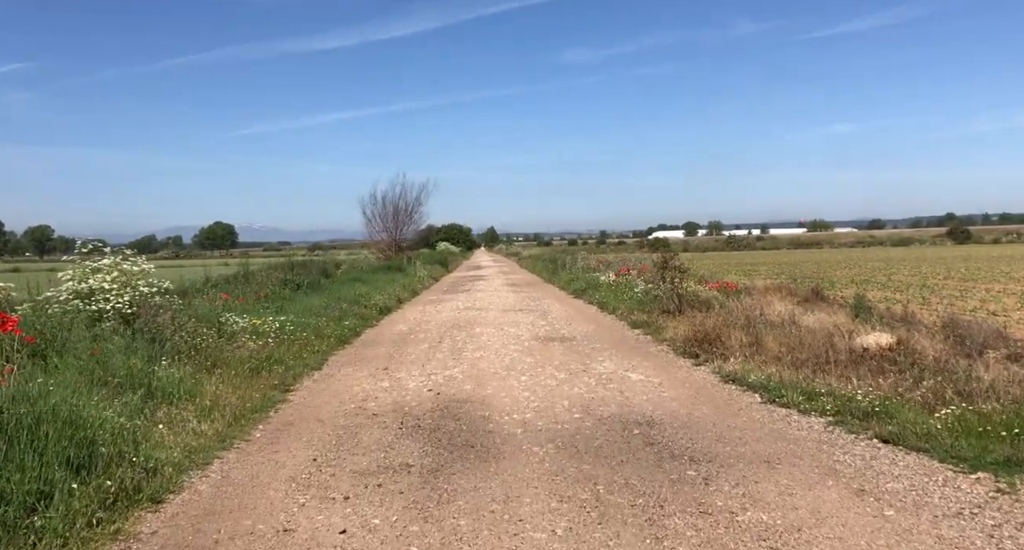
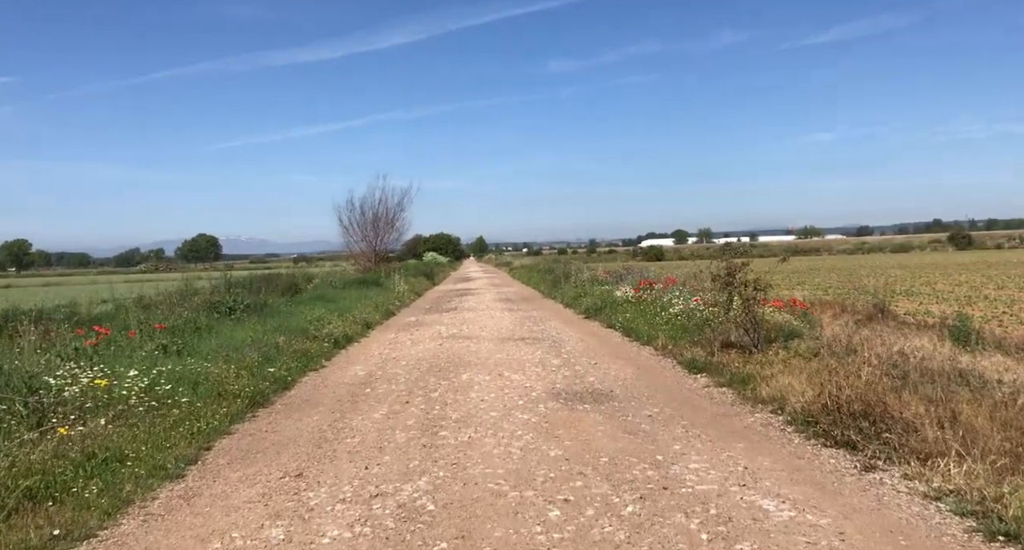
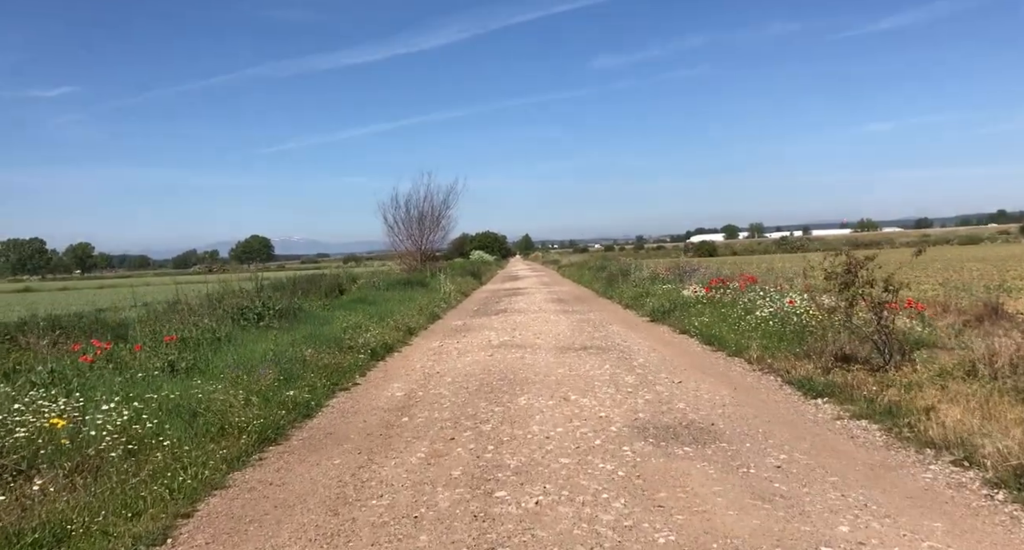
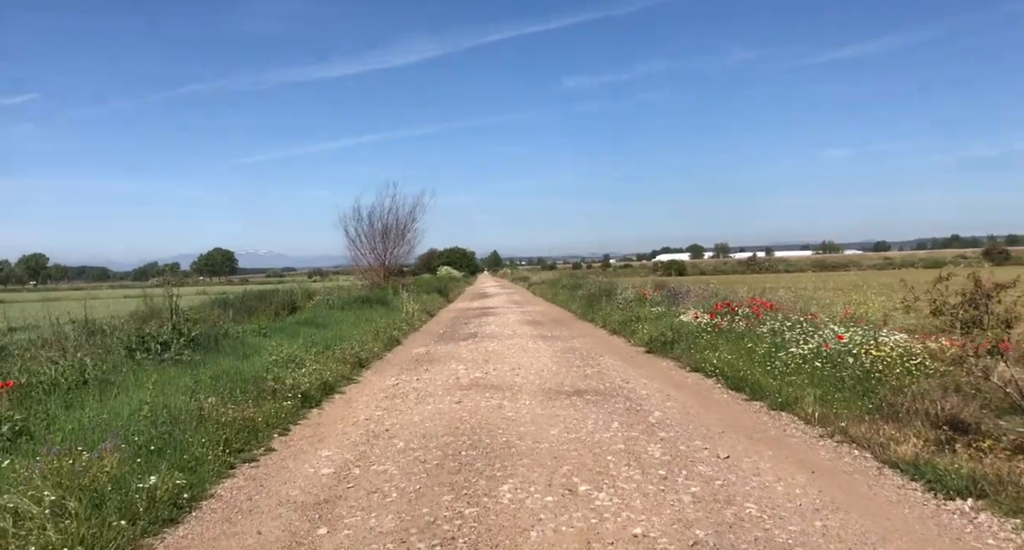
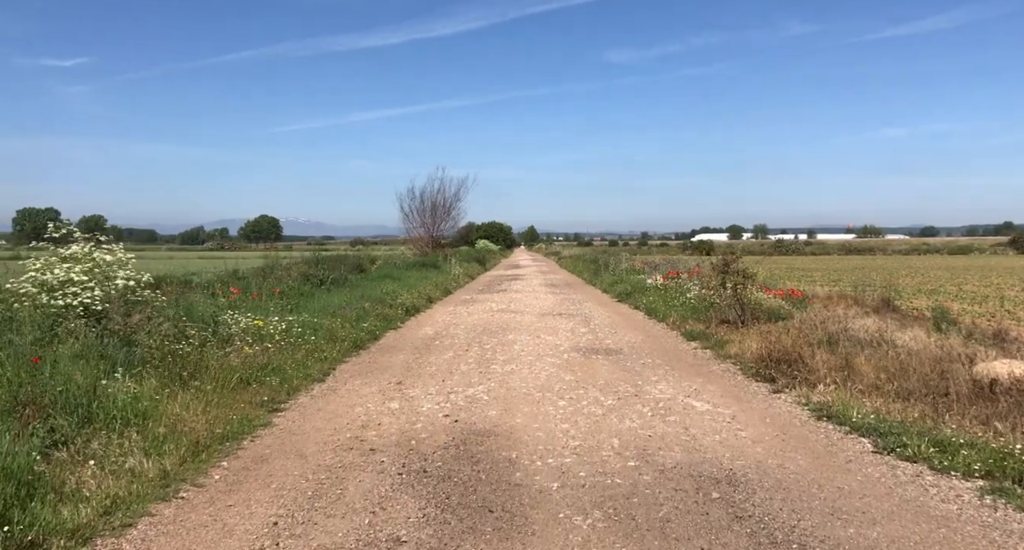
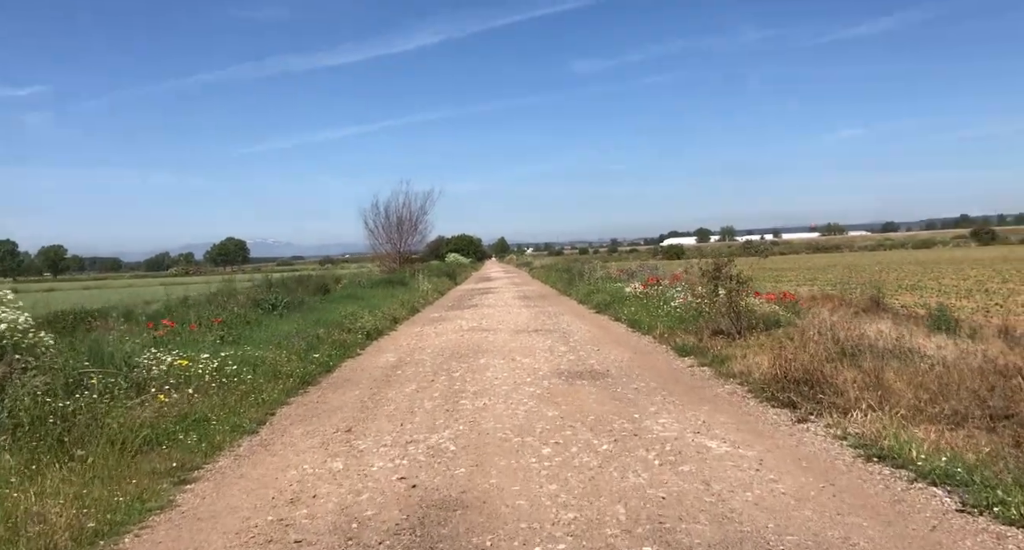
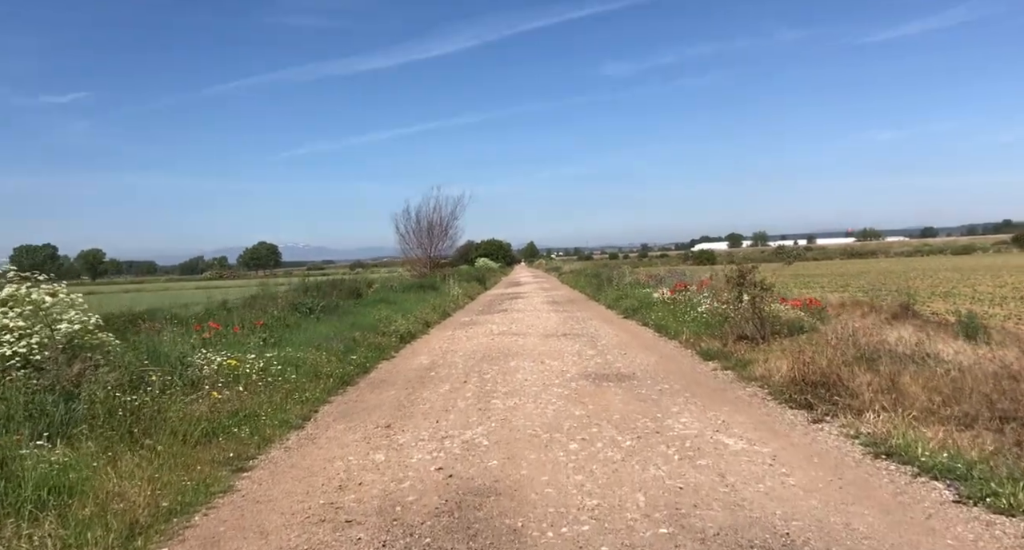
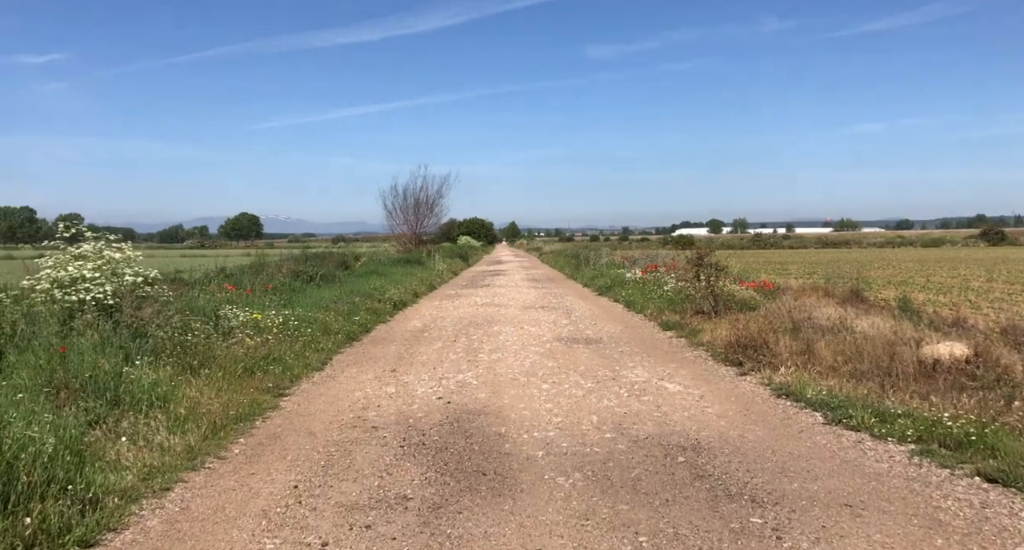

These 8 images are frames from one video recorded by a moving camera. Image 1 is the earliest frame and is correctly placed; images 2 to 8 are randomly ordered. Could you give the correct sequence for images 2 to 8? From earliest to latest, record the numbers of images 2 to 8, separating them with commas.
8, 5, 7, 6, 2, 3, 4
